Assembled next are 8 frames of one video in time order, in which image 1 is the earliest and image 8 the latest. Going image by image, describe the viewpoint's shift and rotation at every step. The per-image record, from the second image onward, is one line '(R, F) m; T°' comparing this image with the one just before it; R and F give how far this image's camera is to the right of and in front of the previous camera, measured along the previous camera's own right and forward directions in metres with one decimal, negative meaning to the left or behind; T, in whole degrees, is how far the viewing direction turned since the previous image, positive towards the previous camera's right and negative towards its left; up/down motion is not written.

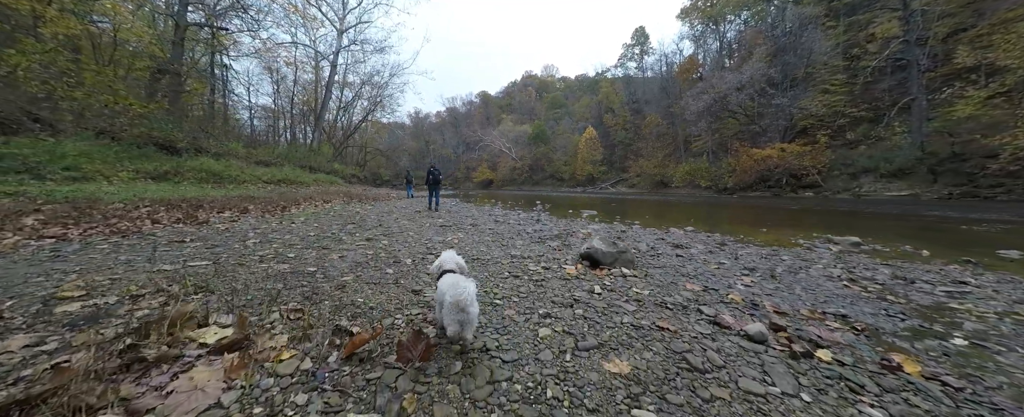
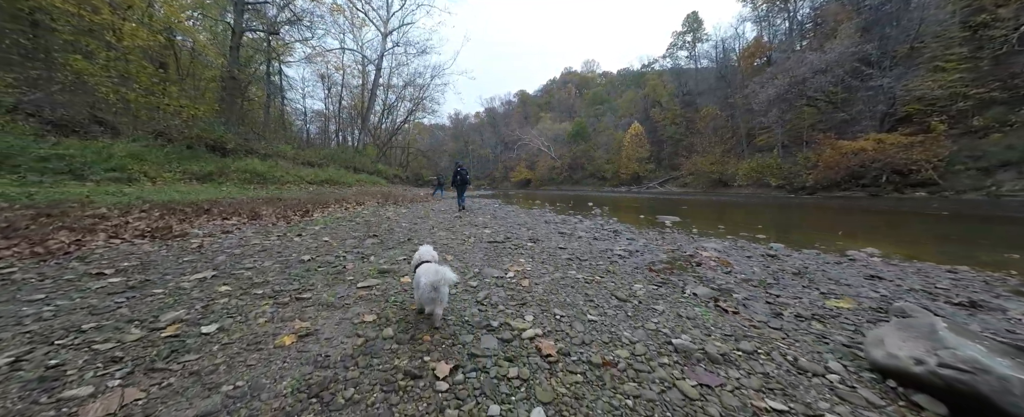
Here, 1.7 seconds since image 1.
(-0.6, +1.8) m; -7°
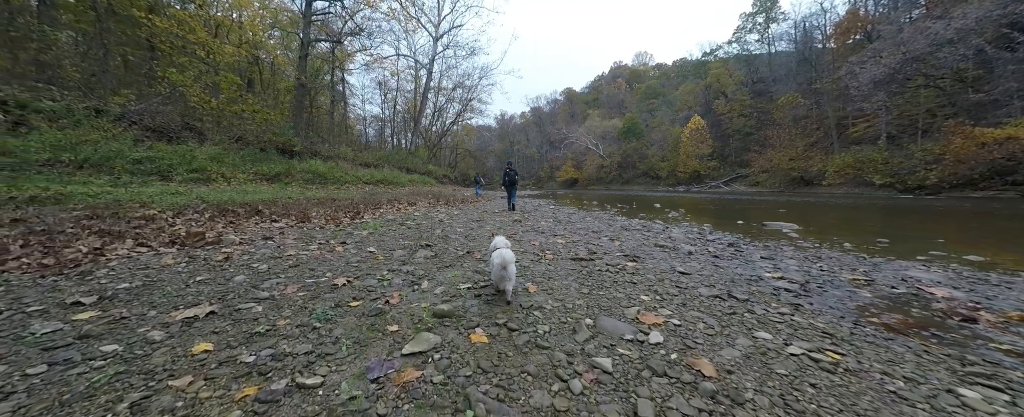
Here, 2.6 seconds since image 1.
(-0.5, +1.1) m; -8°
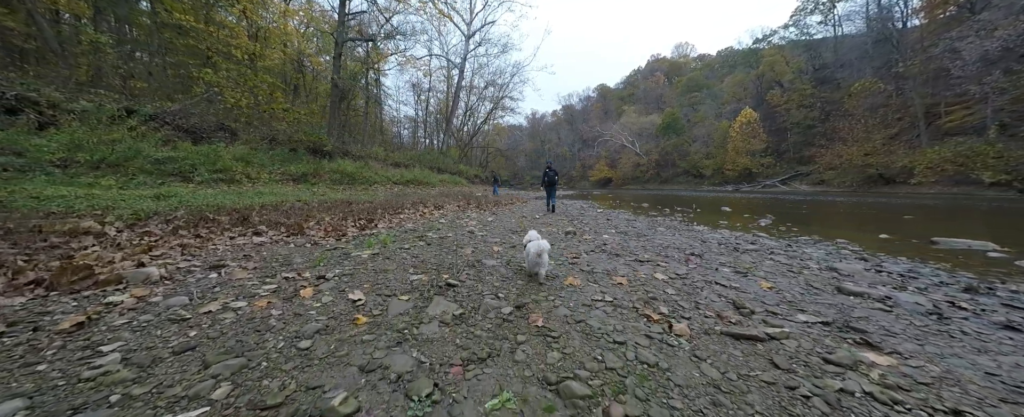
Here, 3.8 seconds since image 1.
(-0.4, +1.5) m; -6°
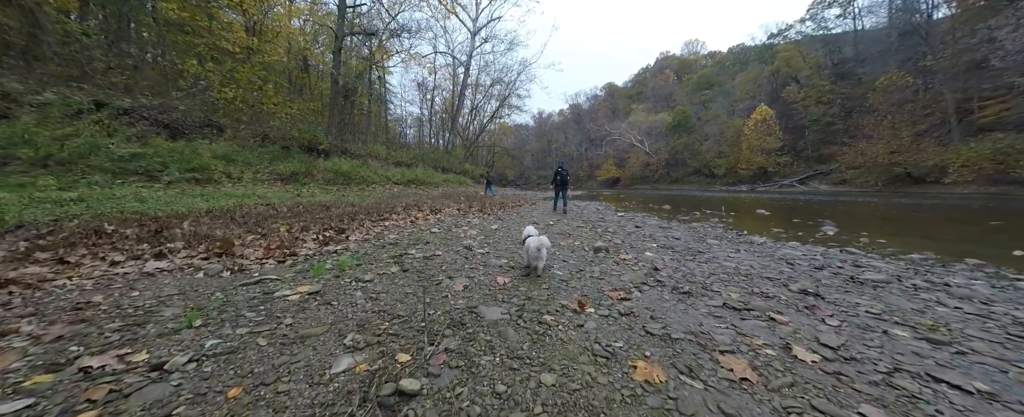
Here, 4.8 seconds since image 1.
(-0.1, +1.2) m; -1°
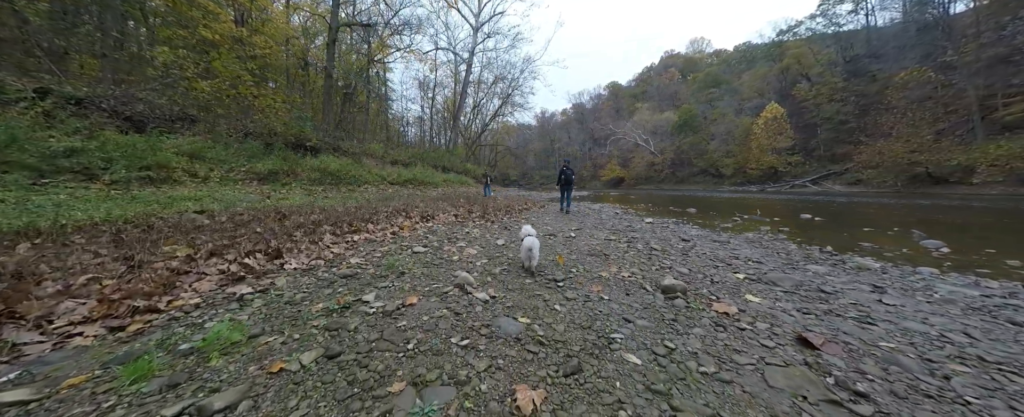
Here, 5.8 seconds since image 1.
(-0.1, +1.3) m; 0°
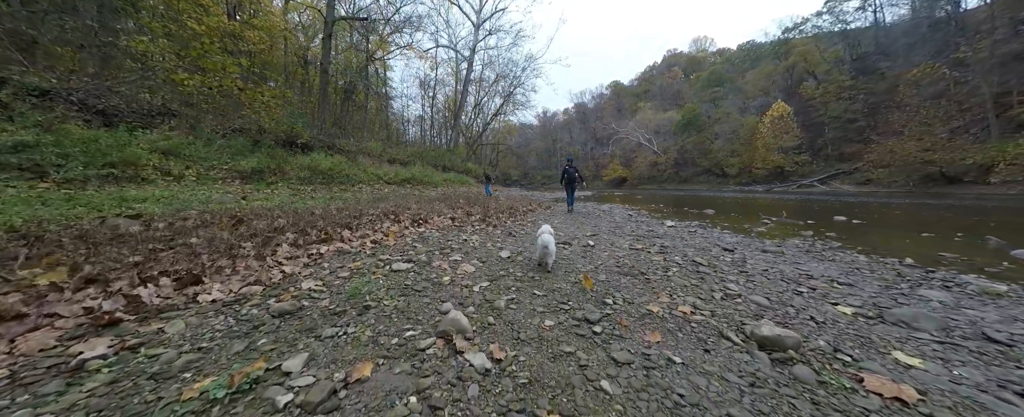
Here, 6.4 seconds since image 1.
(-0.1, +0.8) m; 0°
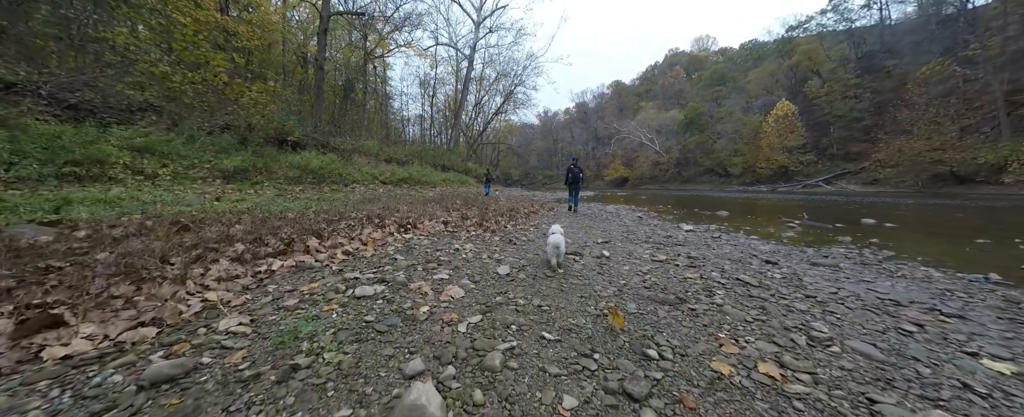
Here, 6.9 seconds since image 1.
(0.0, +0.6) m; 0°
